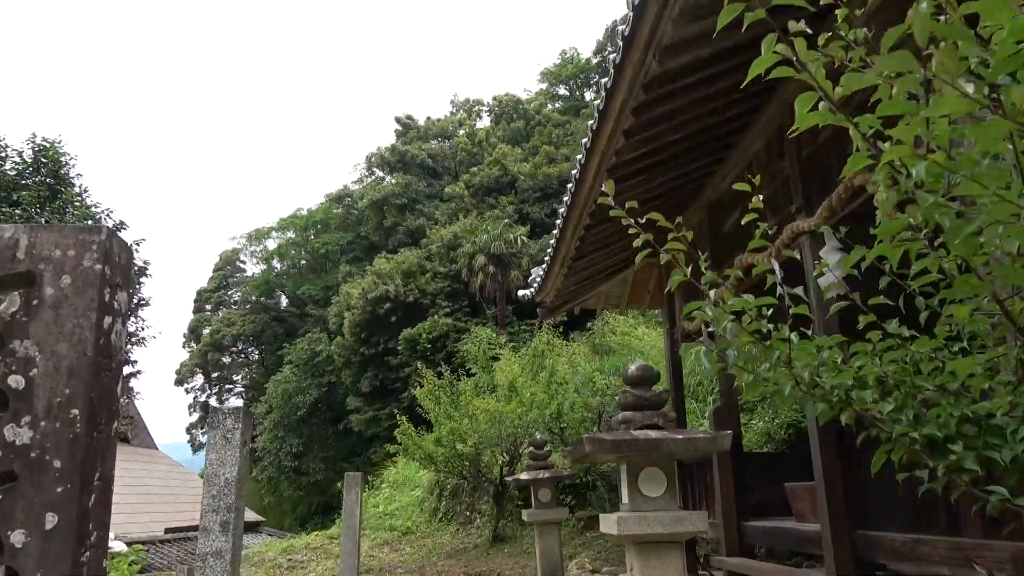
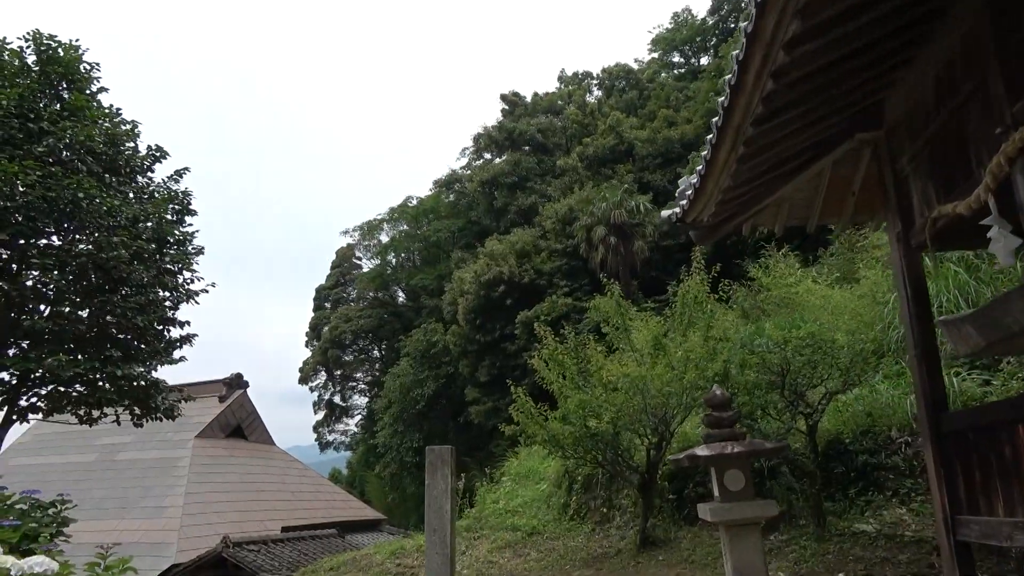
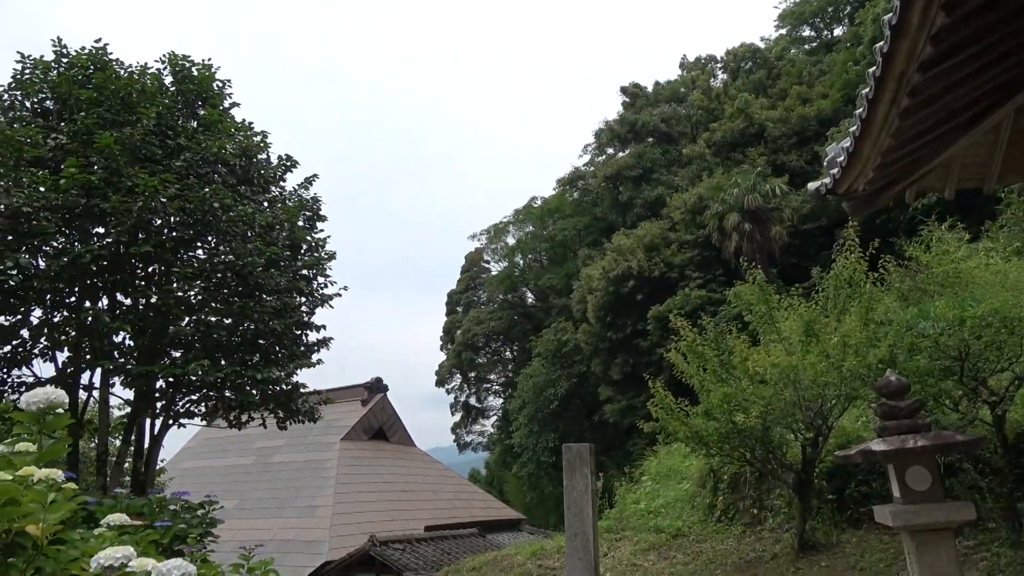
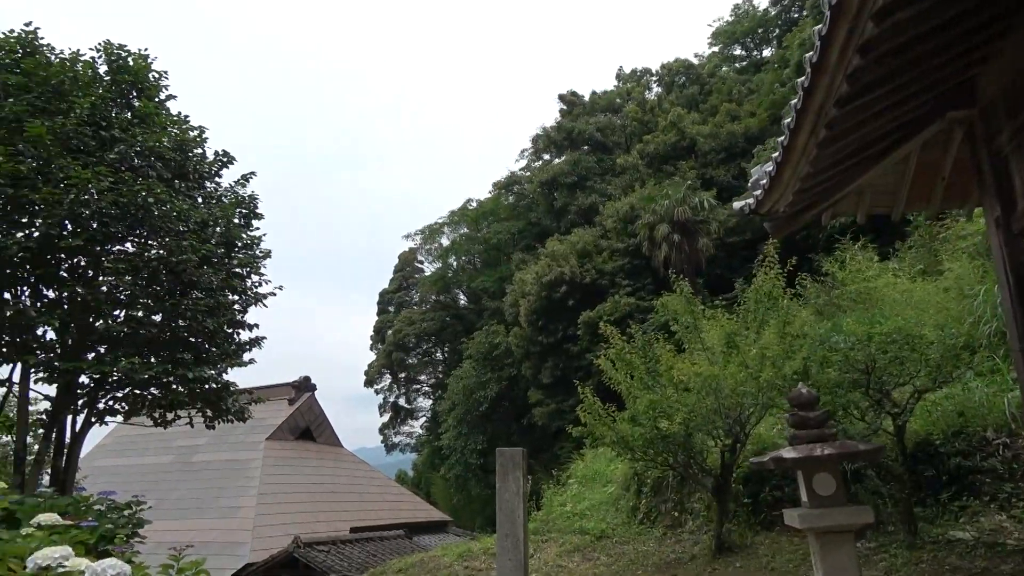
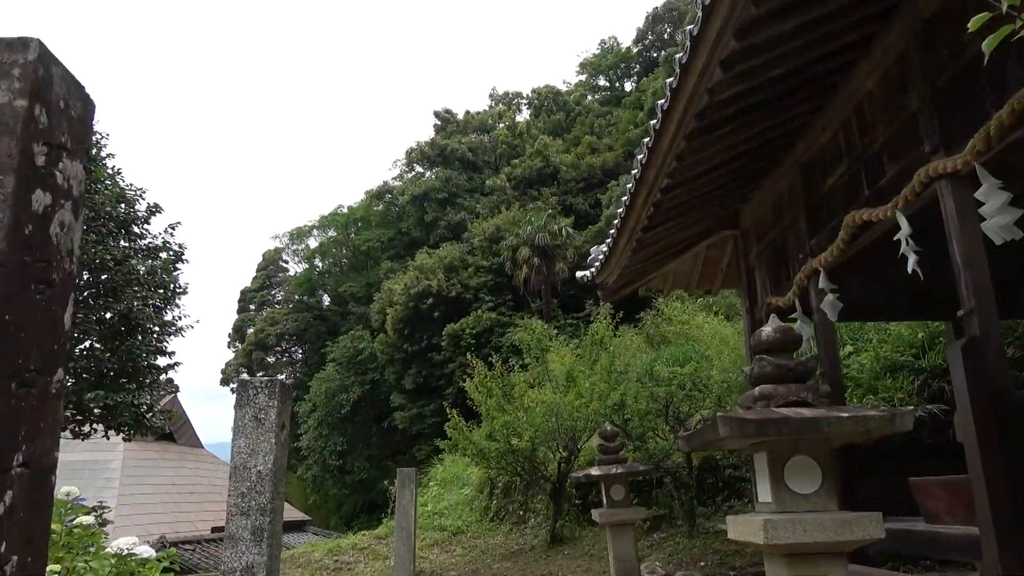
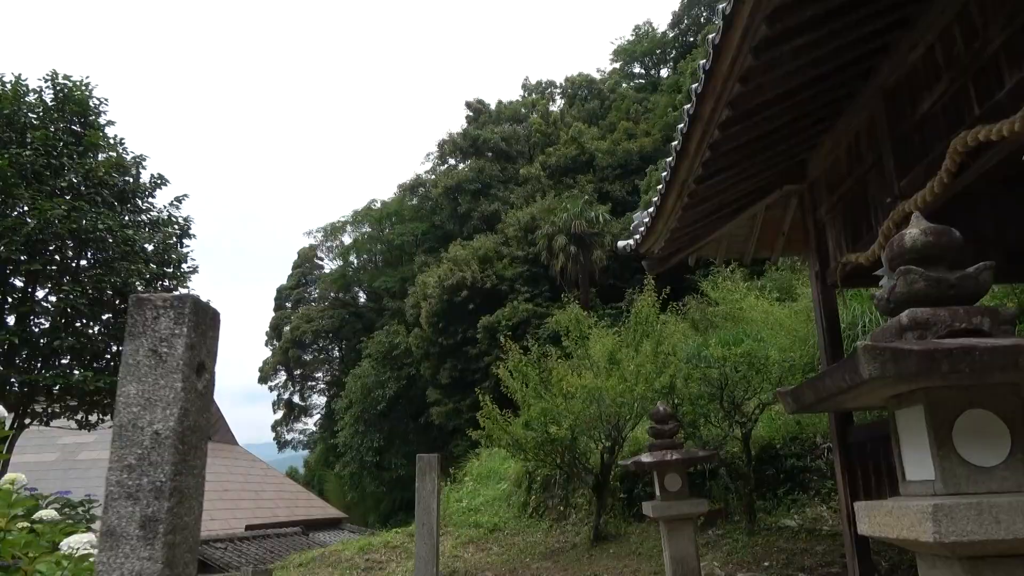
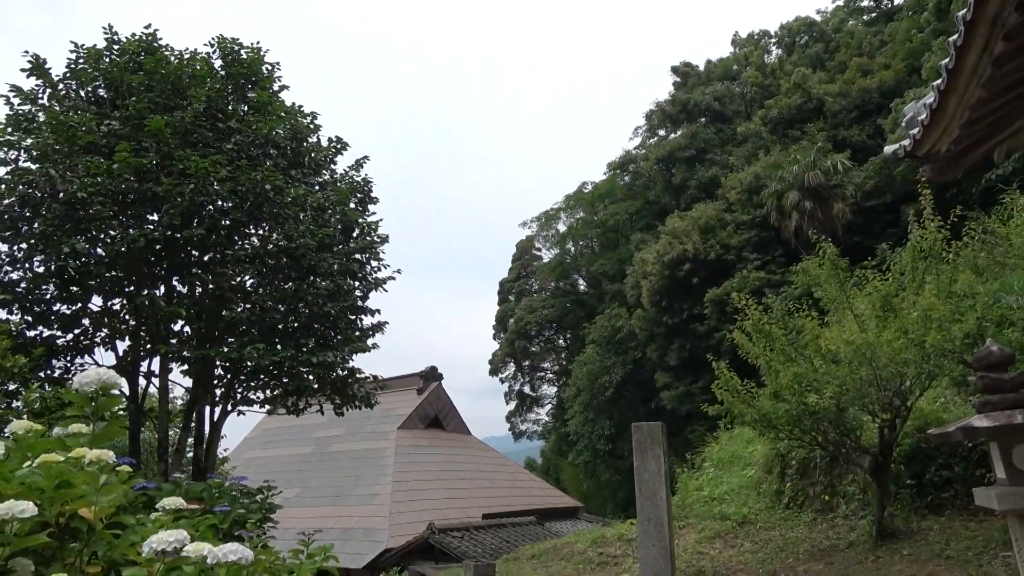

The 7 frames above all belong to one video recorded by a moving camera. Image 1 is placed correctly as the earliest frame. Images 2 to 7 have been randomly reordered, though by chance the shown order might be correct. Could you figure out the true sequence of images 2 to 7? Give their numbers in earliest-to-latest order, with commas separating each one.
5, 6, 2, 4, 3, 7
